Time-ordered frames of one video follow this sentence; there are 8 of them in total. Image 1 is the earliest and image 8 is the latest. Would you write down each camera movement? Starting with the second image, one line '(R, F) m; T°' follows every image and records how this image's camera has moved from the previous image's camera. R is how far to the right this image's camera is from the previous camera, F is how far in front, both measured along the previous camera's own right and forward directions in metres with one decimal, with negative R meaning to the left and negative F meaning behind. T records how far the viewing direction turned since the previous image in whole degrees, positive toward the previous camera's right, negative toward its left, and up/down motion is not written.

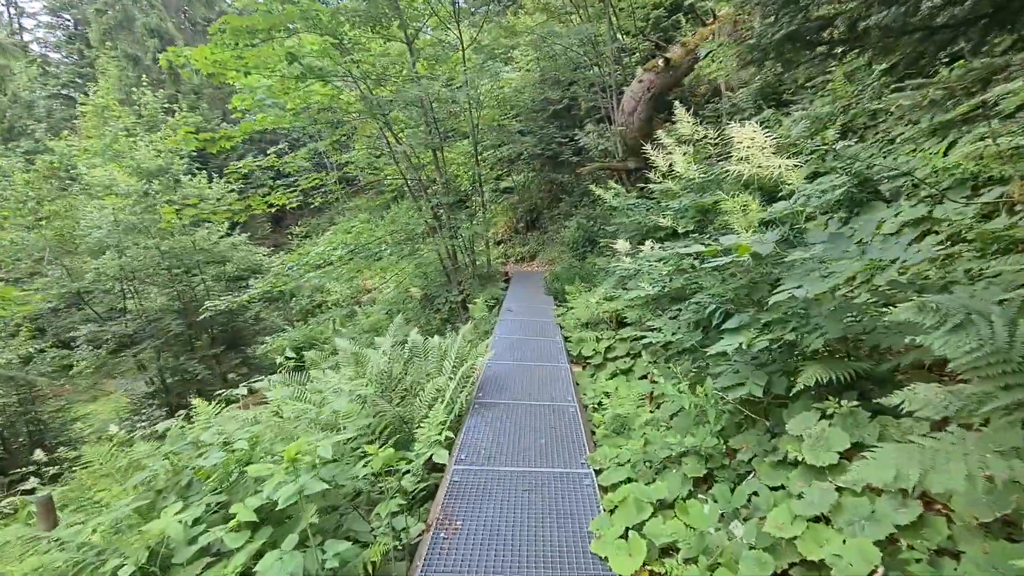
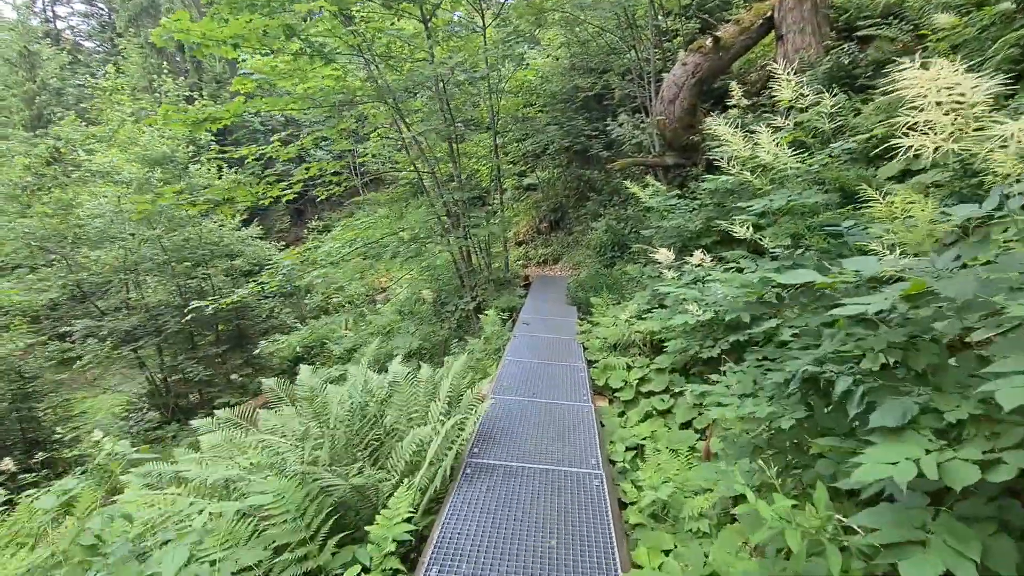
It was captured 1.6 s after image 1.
(+0.1, +0.7) m; -3°
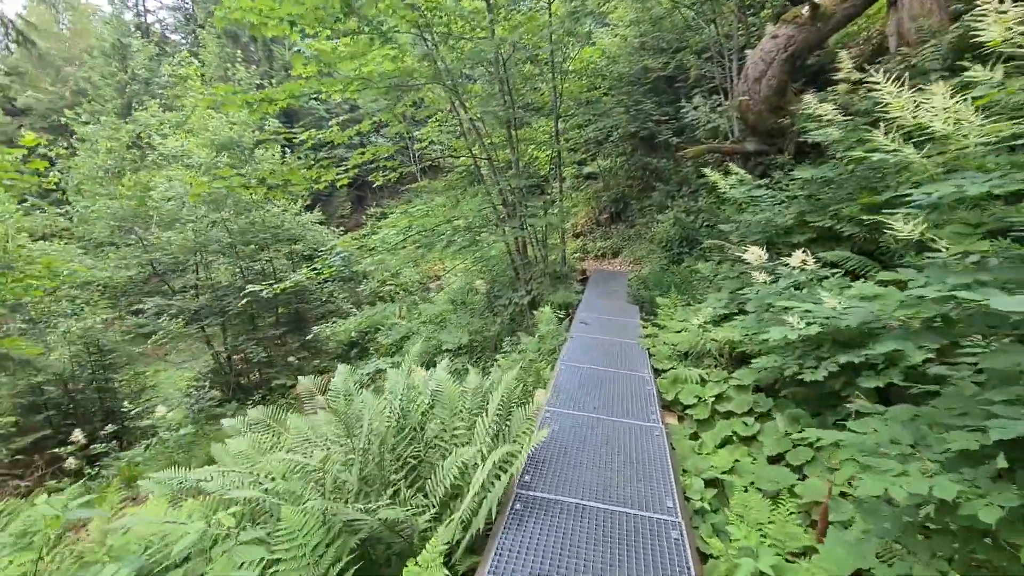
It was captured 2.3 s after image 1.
(0.0, +0.3) m; -6°
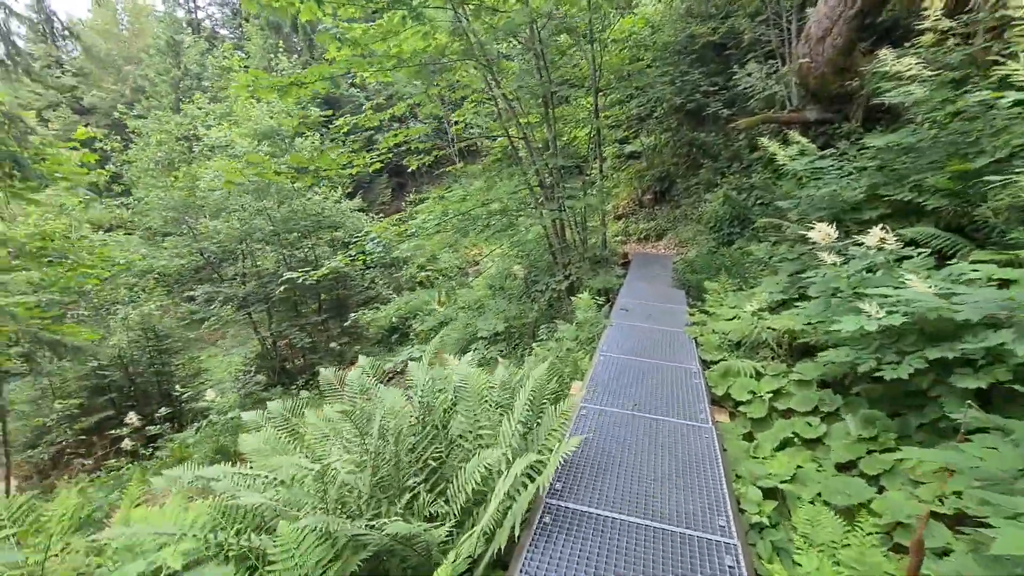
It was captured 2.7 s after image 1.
(0.0, +0.2) m; -5°
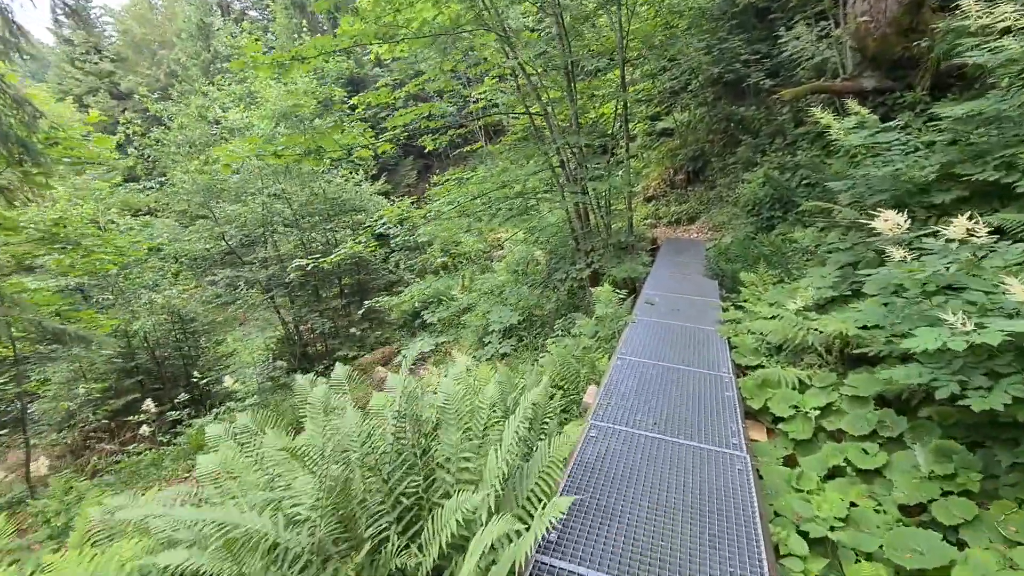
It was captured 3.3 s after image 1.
(+0.1, +0.3) m; -3°
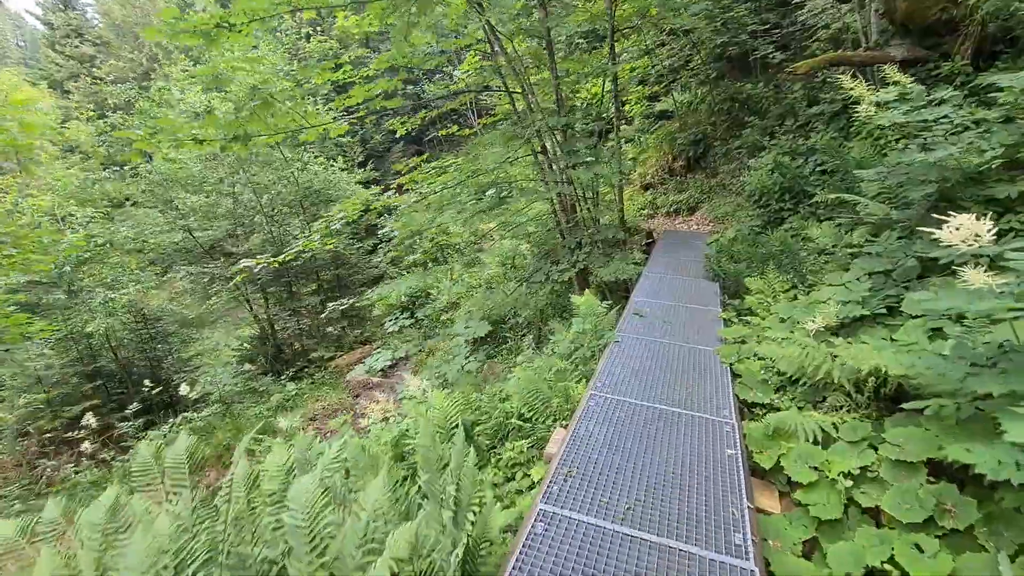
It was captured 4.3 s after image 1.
(+0.2, +0.5) m; 0°
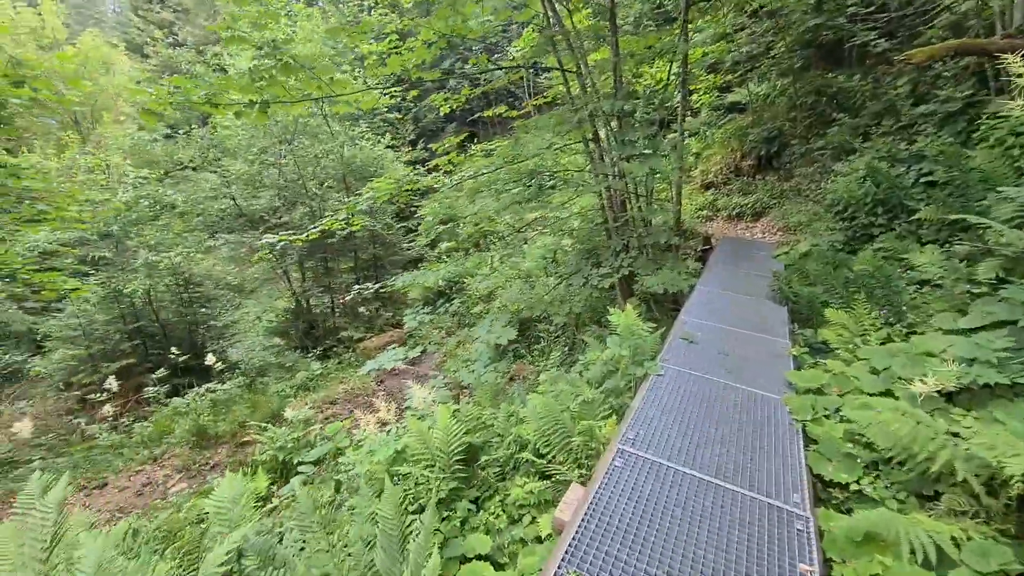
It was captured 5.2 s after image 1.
(+0.1, +0.4) m; -5°
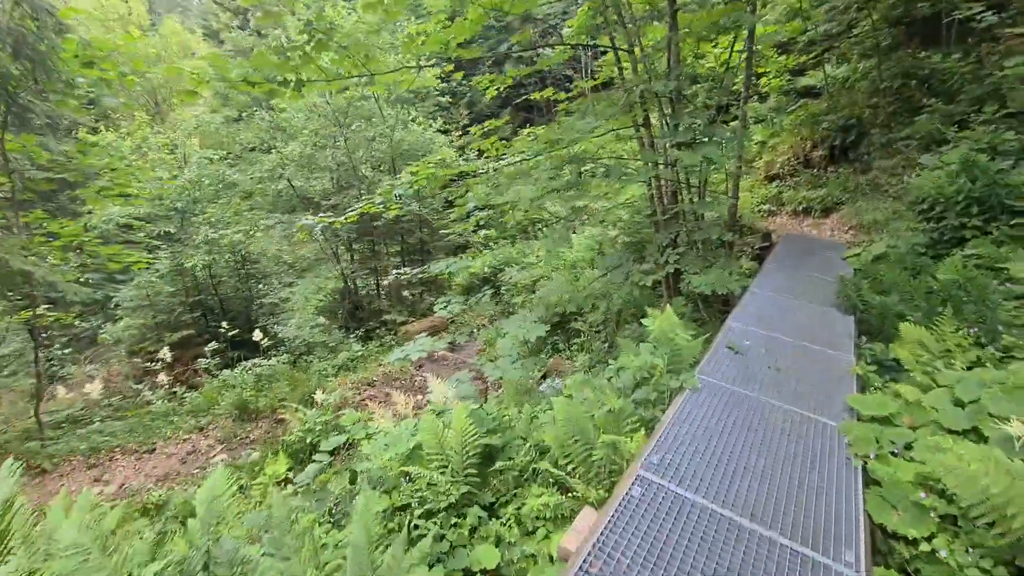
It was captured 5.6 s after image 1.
(+0.1, +0.2) m; -6°
